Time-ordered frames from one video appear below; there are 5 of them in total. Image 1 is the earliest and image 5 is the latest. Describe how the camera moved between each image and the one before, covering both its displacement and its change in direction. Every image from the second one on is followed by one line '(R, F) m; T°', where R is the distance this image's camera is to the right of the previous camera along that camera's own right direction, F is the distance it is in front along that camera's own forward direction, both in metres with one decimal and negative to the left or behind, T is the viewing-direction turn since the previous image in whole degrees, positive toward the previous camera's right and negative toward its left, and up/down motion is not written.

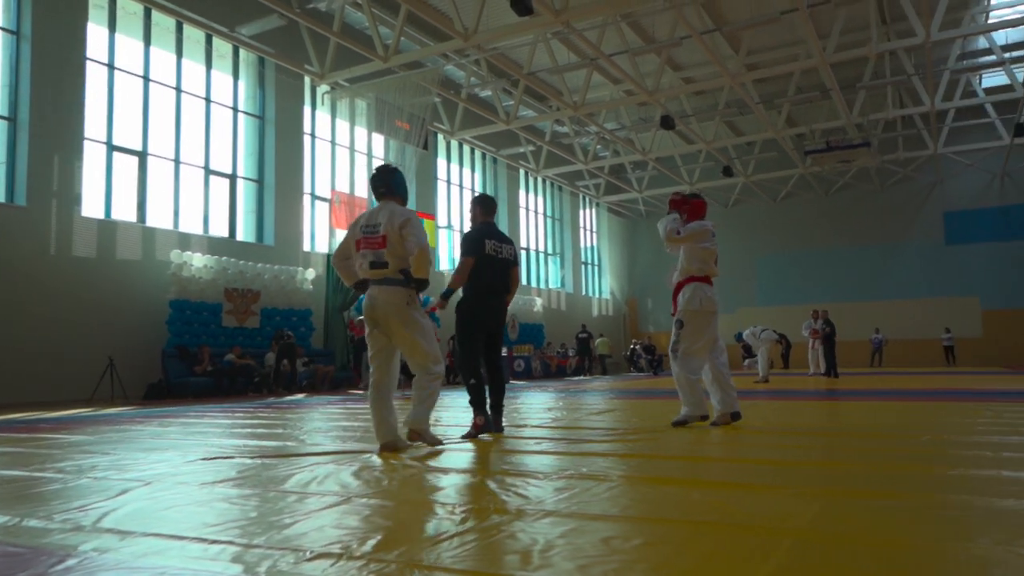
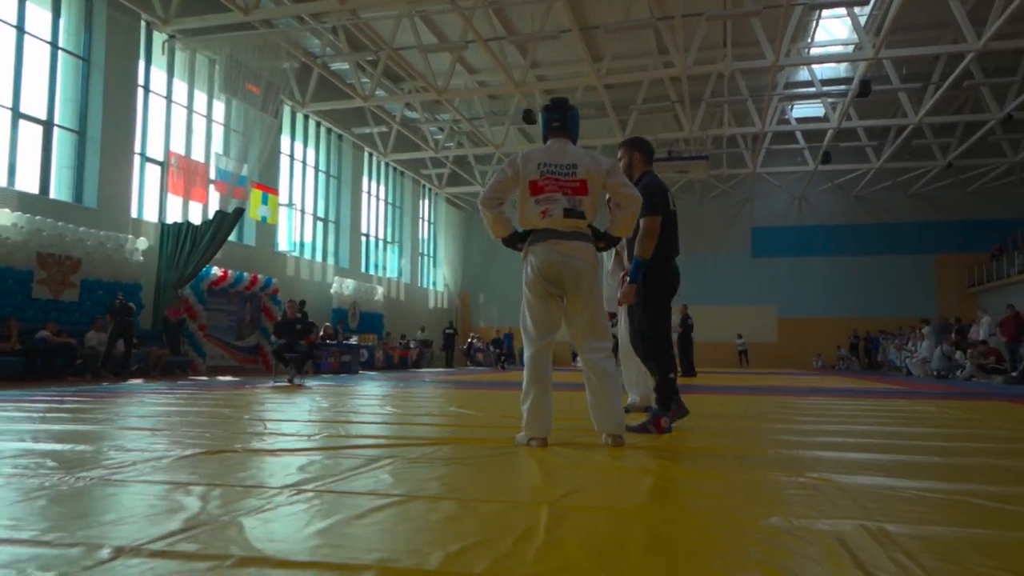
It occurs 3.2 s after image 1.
(-0.9, +0.6) m; +14°
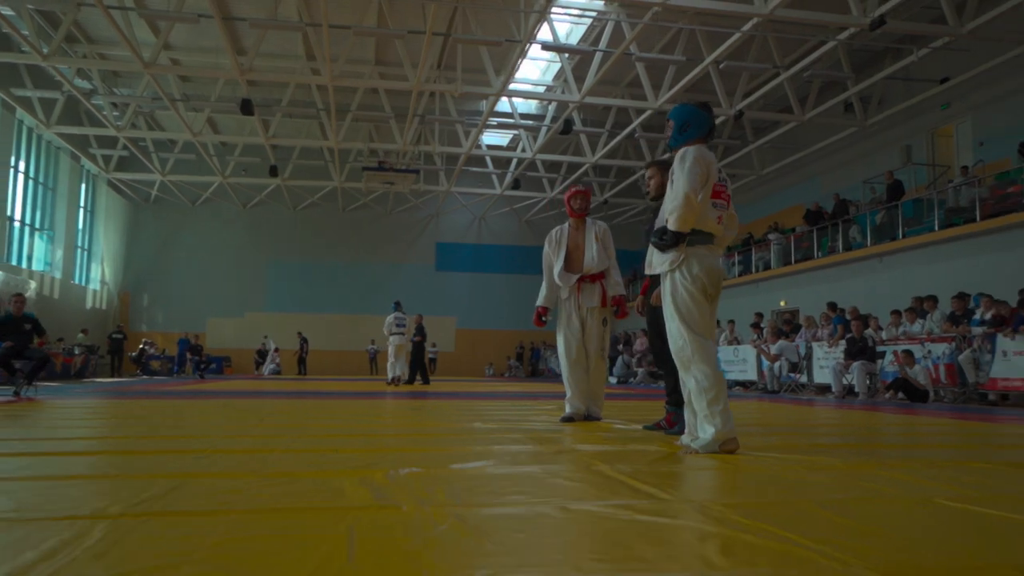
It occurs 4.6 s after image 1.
(-1.5, +0.4) m; +26°
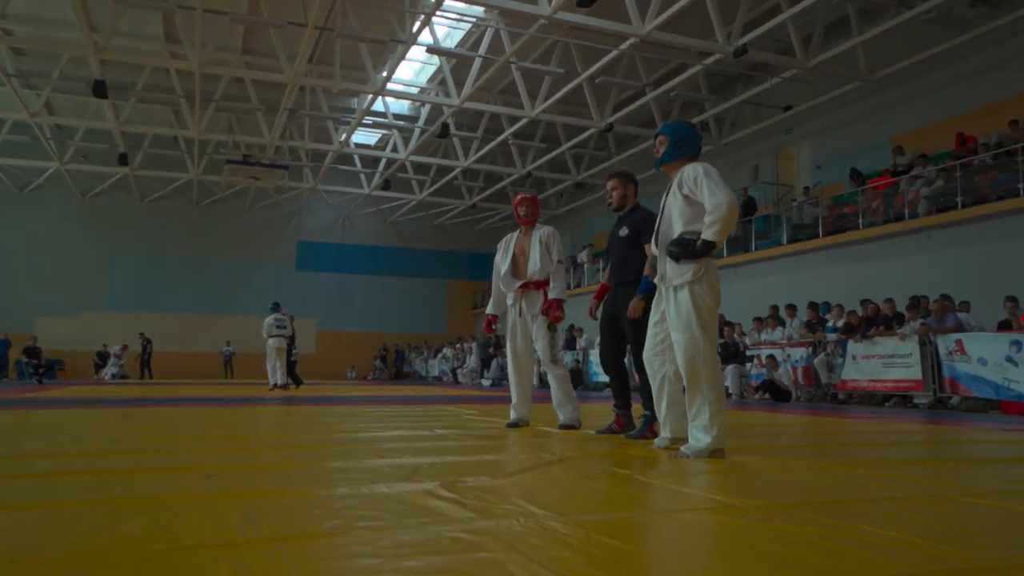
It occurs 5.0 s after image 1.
(-0.5, 0.0) m; +11°
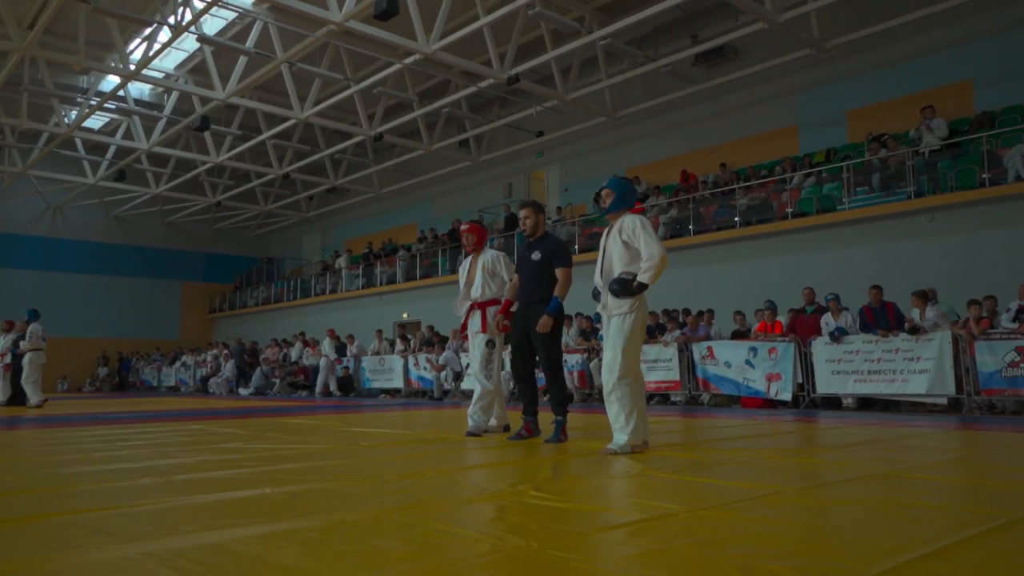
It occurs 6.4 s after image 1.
(-1.0, -0.2) m; +21°
